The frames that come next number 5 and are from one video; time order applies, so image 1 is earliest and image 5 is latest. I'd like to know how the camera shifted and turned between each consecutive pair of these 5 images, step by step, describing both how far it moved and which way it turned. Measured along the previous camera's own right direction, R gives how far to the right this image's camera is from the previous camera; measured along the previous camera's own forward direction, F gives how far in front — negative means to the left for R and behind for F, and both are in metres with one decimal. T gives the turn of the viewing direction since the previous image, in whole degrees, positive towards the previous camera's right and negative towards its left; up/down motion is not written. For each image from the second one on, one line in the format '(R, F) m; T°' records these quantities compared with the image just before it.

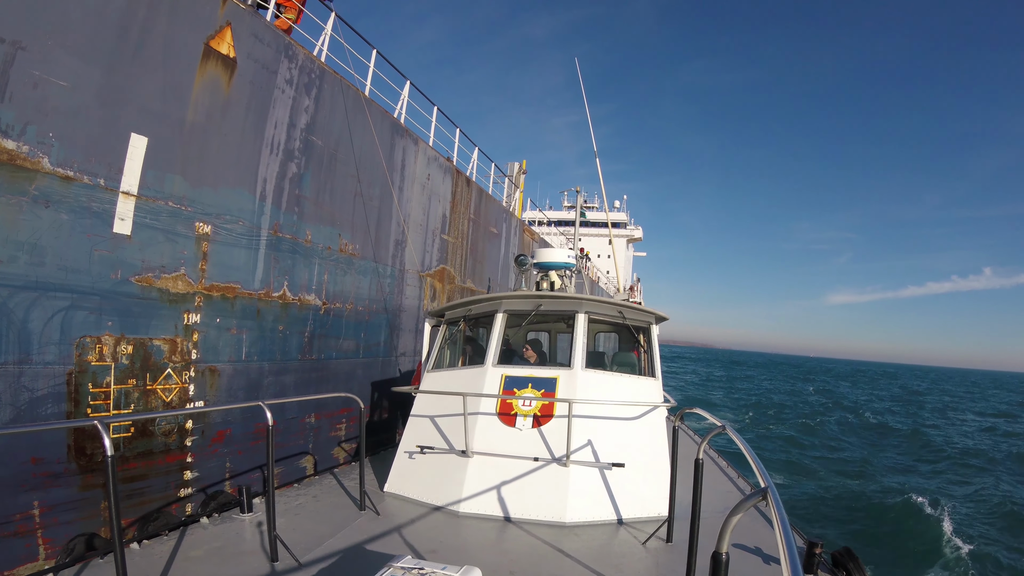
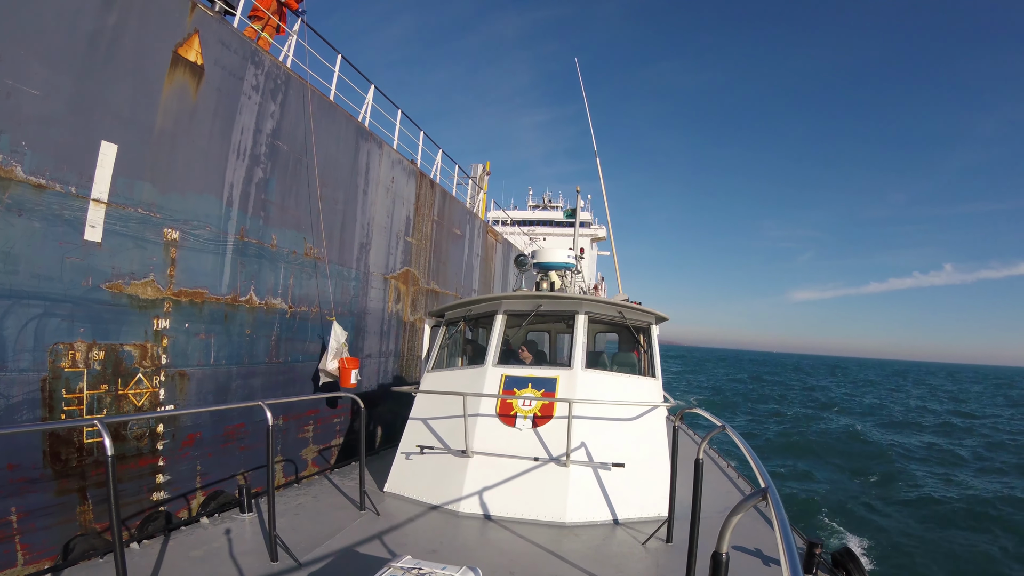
(-0.1, -0.3) m; +5°
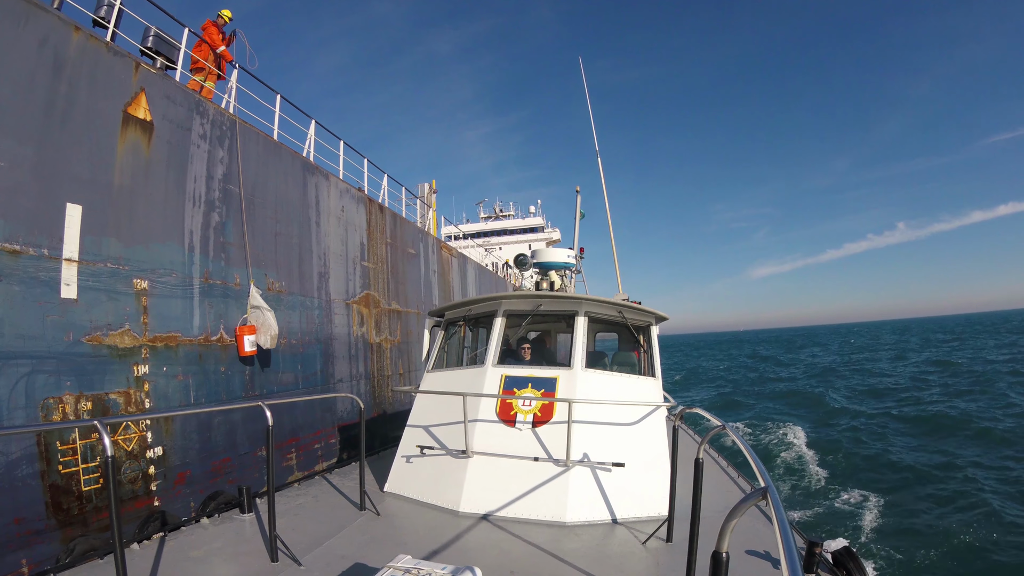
(0.0, -0.5) m; +5°
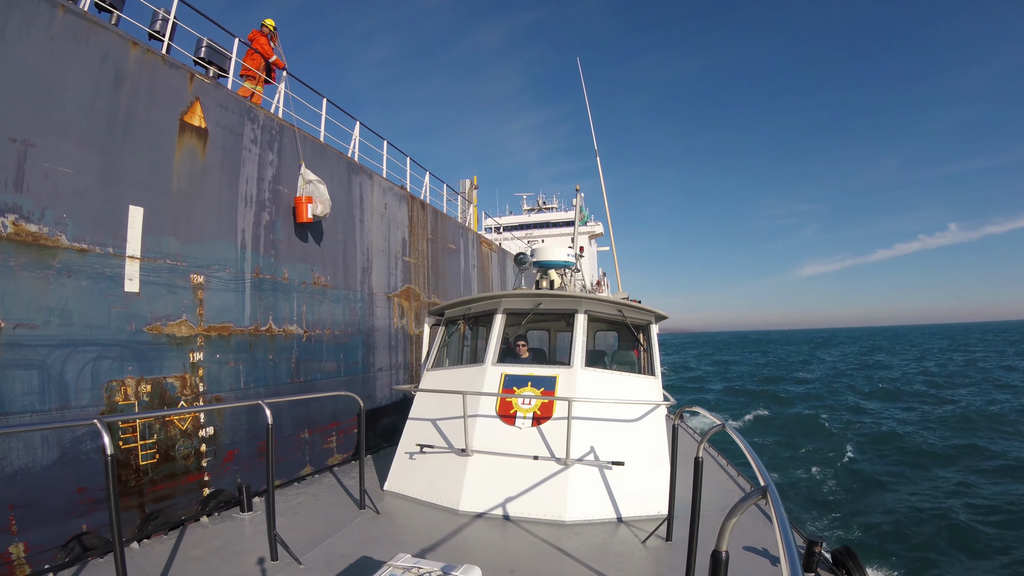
(+0.4, 0.0) m; -7°
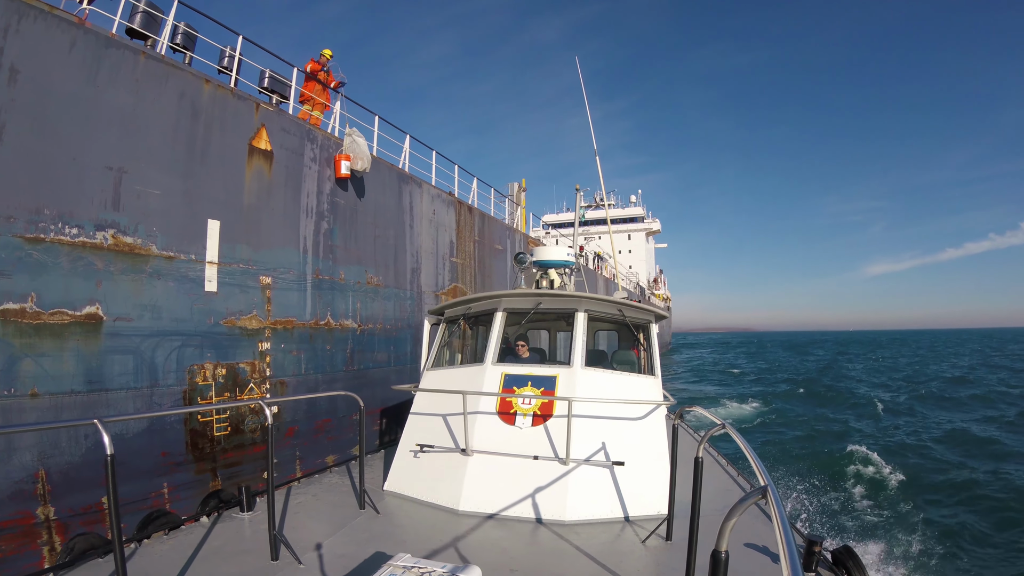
(+0.7, -0.3) m; -9°
